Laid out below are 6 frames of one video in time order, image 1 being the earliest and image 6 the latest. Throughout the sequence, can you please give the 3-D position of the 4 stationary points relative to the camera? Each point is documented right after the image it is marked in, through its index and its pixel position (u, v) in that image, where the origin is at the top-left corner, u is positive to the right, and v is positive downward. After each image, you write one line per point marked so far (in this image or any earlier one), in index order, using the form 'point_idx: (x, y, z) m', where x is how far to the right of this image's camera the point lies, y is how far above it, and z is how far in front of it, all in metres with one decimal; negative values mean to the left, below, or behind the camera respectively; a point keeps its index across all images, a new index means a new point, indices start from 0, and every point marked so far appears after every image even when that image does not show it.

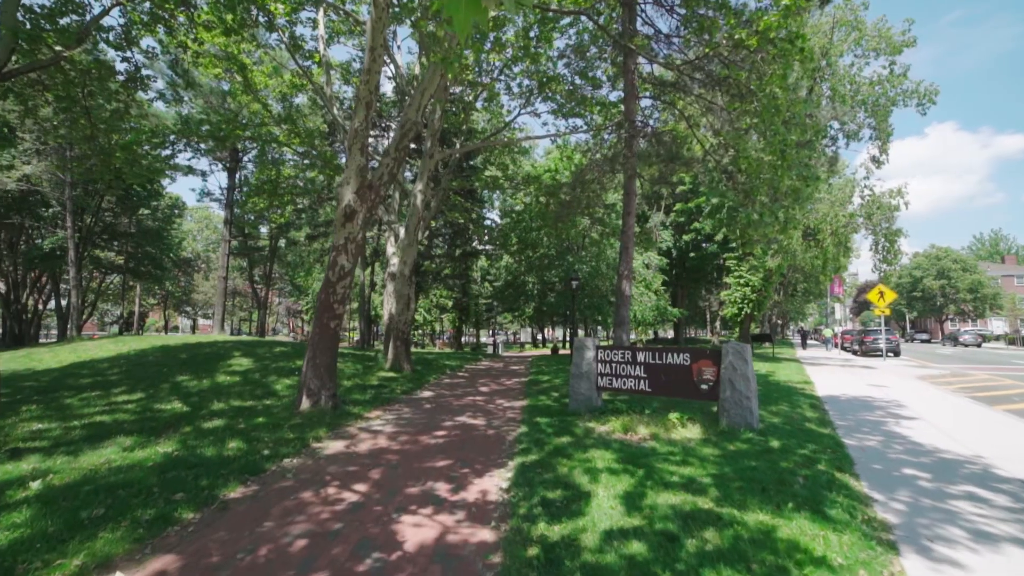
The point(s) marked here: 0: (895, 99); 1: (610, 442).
0: (+10.9, +5.4, +15.5) m
1: (+1.0, -1.6, +5.5) m
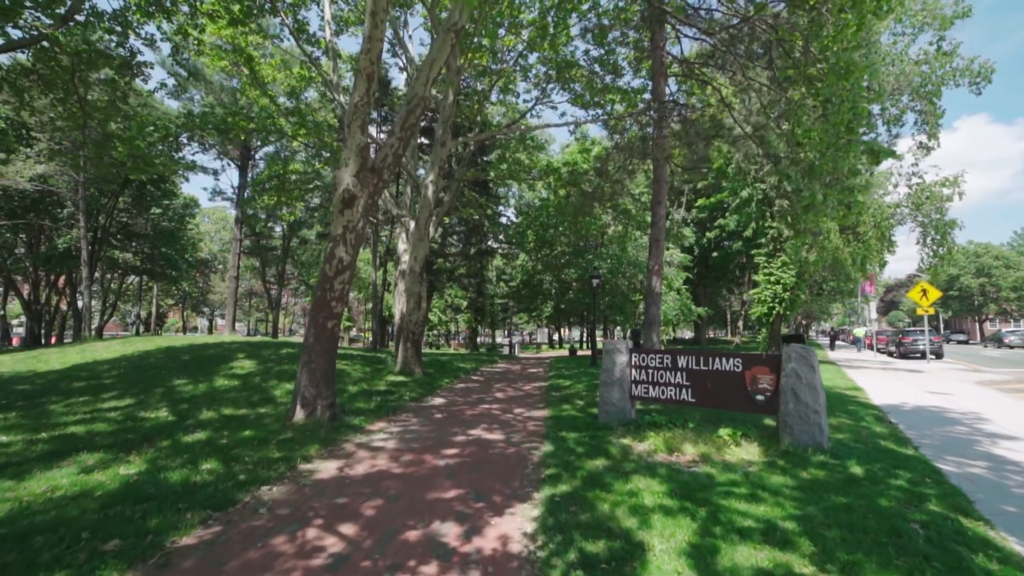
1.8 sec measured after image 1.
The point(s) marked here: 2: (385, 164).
0: (+11.4, +5.5, +14.3) m
1: (+1.2, -1.5, +4.6) m
2: (-1.7, +1.6, +7.1) m
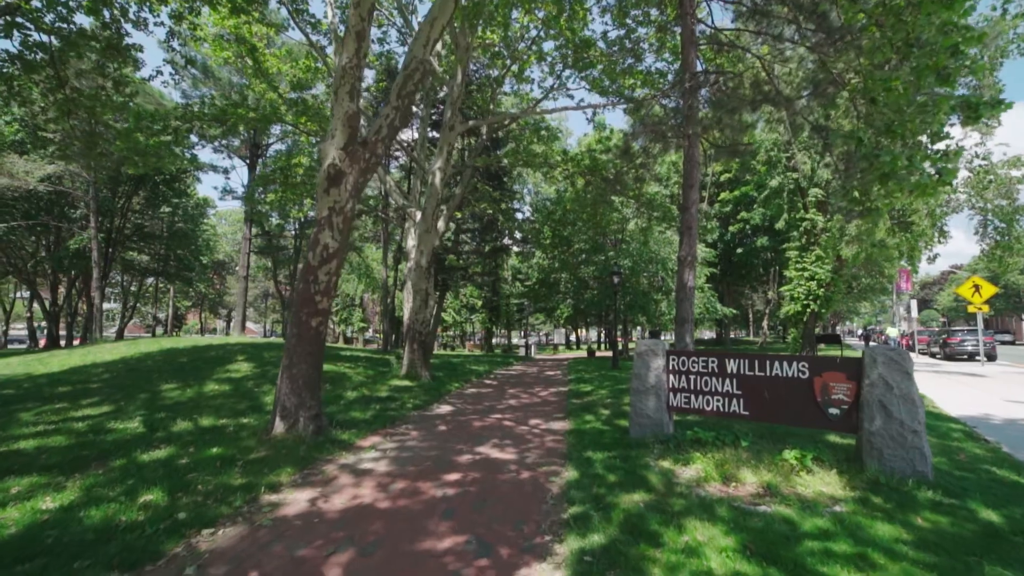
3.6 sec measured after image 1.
0: (+11.7, +5.6, +12.9) m
1: (+1.3, -1.4, +3.5) m
2: (-1.5, +1.7, +6.1) m
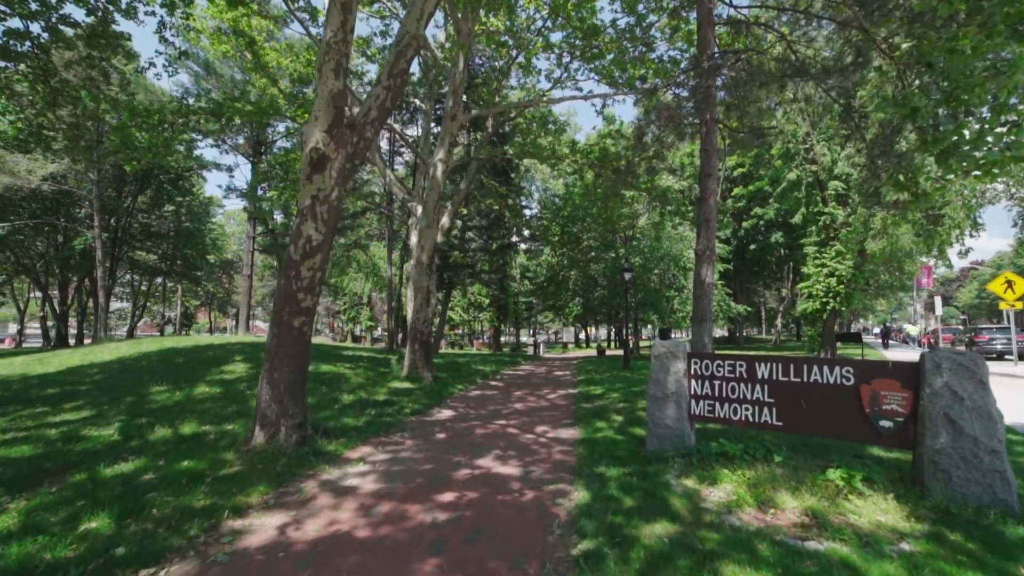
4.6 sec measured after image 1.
0: (+11.8, +5.7, +12.1) m
1: (+1.3, -1.4, +2.9) m
2: (-1.5, +1.7, +5.6) m
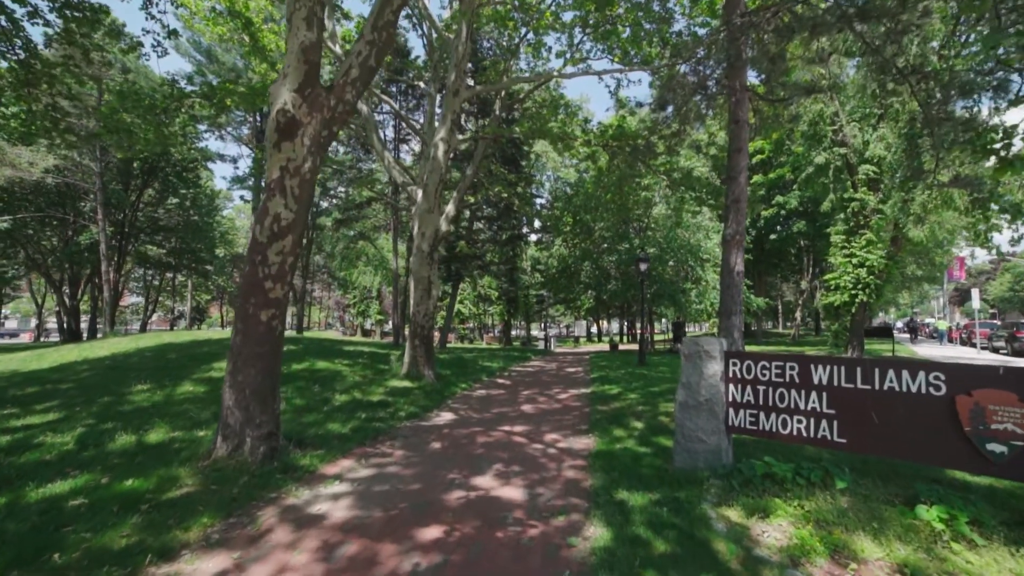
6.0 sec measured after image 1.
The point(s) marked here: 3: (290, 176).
0: (+12.0, +5.9, +11.0) m
1: (+1.3, -1.3, +2.1) m
2: (-1.5, +1.8, +4.8) m
3: (-1.9, +0.9, +4.6) m
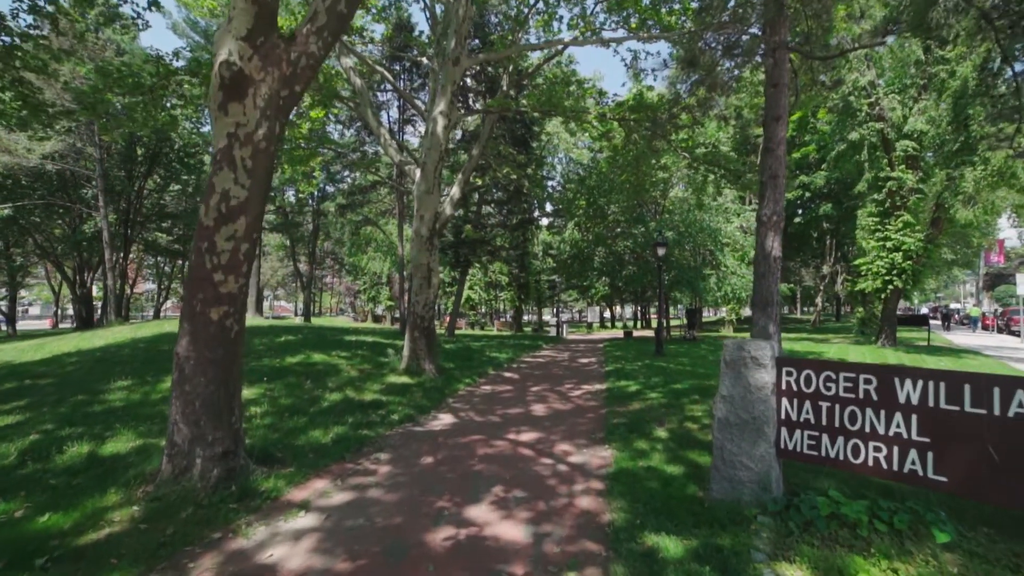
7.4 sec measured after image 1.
0: (+12.1, +6.2, +9.7) m
1: (+1.2, -1.3, +1.3) m
2: (-1.5, +1.9, +3.9) m
3: (-1.9, +1.0, +3.8) m
